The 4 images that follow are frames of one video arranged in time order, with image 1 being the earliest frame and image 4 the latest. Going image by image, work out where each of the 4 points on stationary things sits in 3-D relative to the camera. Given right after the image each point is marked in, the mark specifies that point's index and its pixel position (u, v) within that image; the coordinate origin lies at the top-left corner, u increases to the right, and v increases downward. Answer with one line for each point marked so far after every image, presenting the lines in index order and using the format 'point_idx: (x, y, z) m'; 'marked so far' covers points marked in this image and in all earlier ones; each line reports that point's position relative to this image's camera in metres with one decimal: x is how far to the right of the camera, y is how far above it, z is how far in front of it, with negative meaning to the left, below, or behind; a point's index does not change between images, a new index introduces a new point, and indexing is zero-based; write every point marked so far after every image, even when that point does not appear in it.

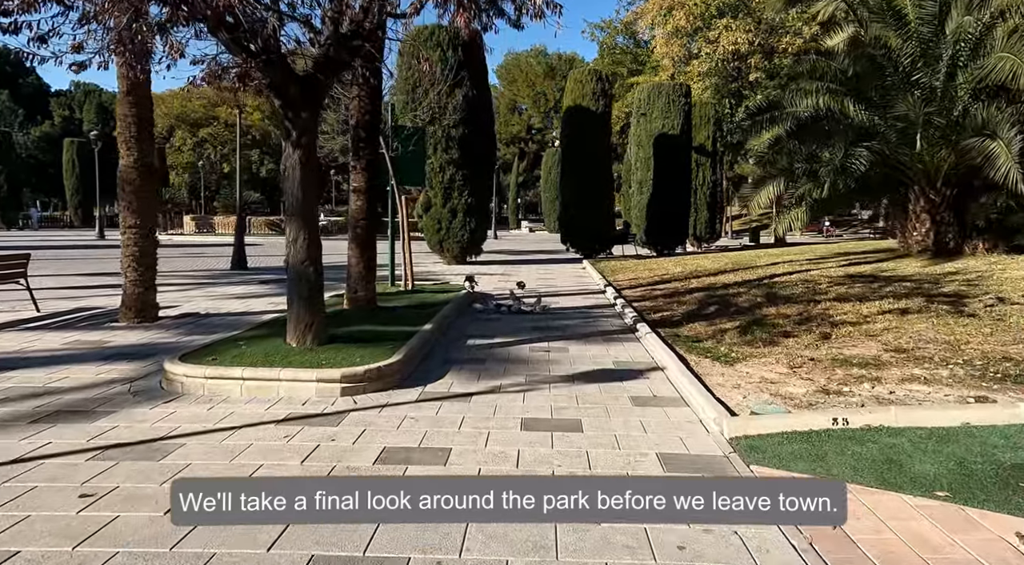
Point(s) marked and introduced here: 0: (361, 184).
0: (-2.0, +1.3, +9.5) m
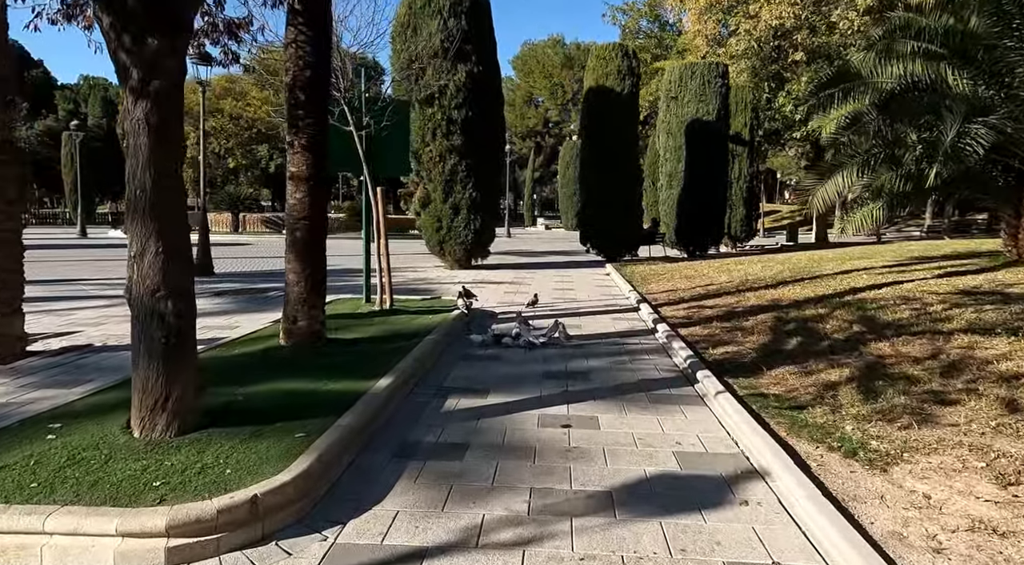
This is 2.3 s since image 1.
0: (-2.0, +1.1, +6.7) m
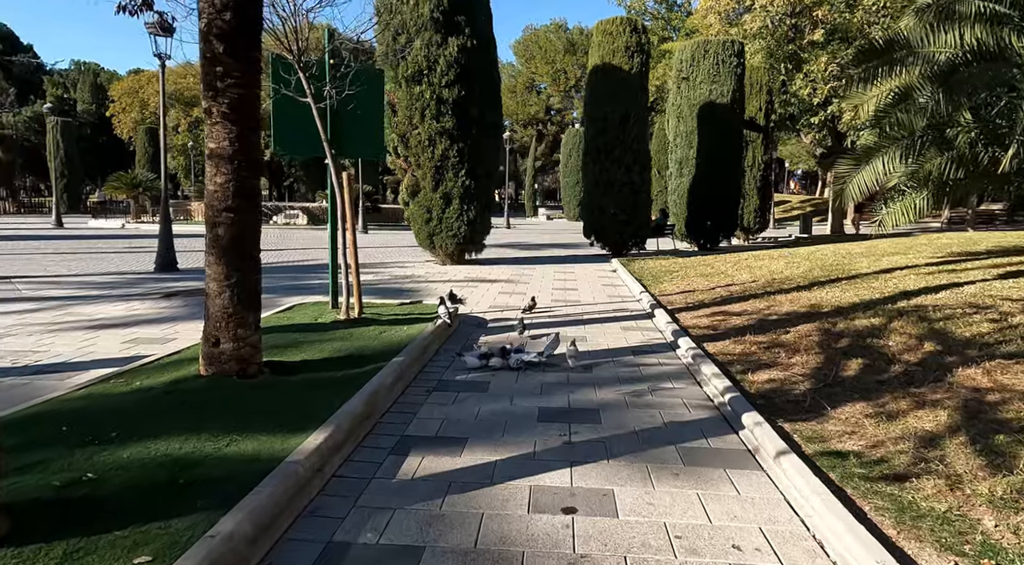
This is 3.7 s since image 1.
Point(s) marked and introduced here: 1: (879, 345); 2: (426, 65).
0: (-2.1, +1.0, +5.1) m
1: (+3.4, -0.6, +6.7) m
2: (-1.8, +4.4, +14.6) m
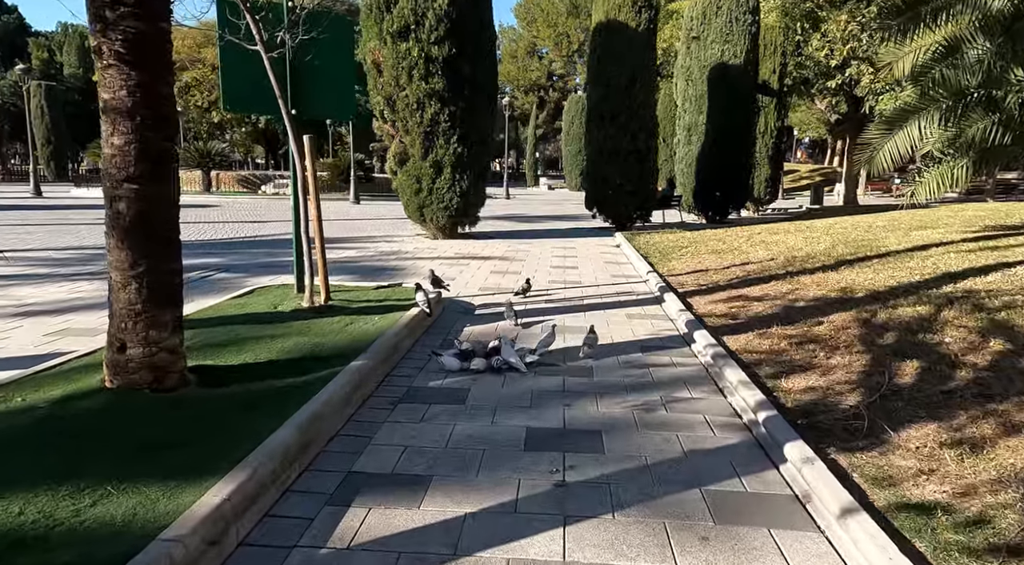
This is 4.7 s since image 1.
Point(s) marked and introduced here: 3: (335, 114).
0: (-2.2, +1.0, +4.0) m
1: (+3.3, -0.5, +5.7) m
2: (-1.8, +4.9, +13.3) m
3: (-1.7, +1.6, +6.9) m
